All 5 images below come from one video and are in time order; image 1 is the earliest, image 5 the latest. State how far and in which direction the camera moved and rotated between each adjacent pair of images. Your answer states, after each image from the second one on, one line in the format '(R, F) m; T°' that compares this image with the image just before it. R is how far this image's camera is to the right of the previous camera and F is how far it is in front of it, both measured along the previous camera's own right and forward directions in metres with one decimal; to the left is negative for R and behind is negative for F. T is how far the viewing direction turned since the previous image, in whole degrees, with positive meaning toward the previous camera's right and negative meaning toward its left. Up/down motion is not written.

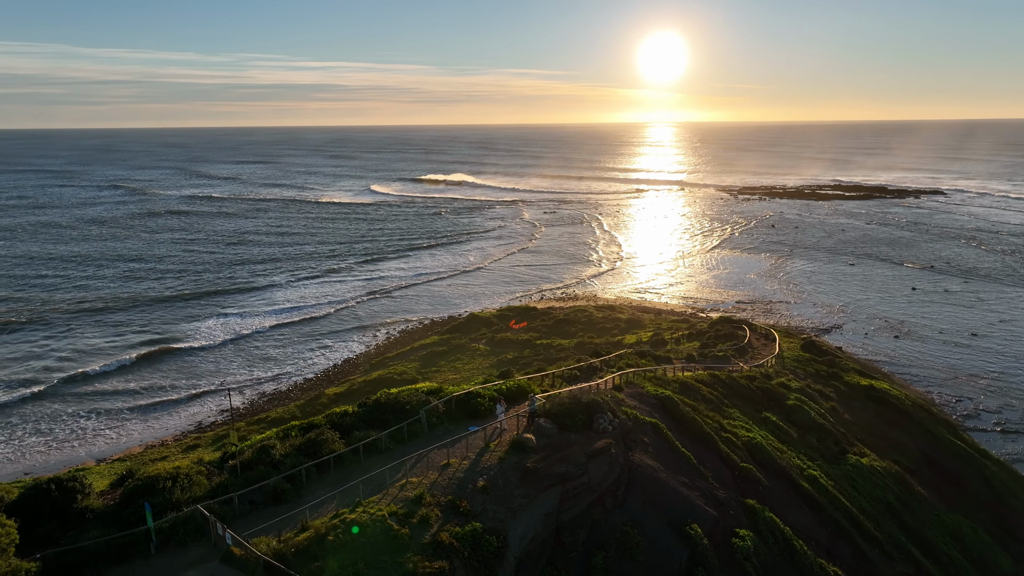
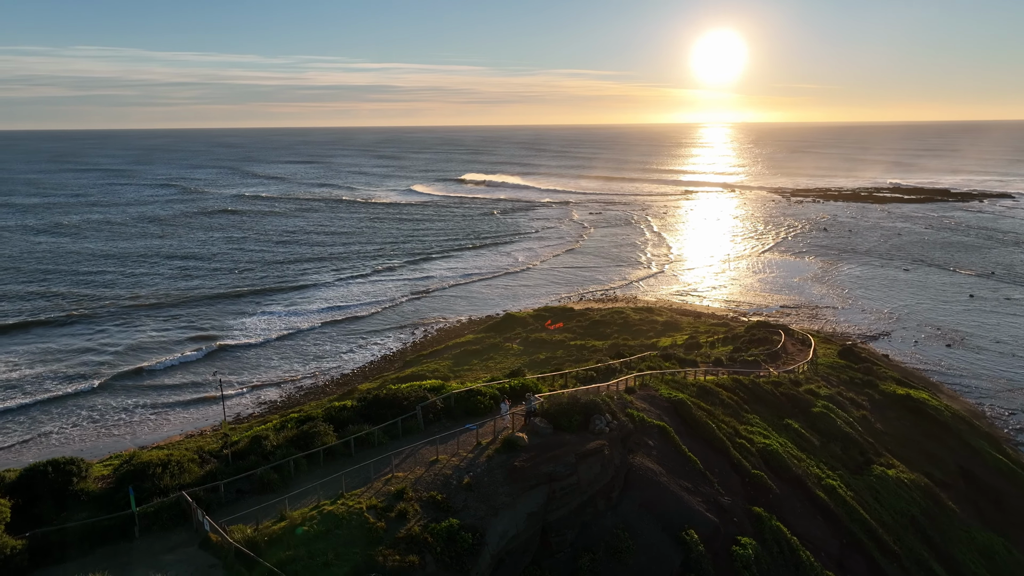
(+0.7, 0.0) m; -4°
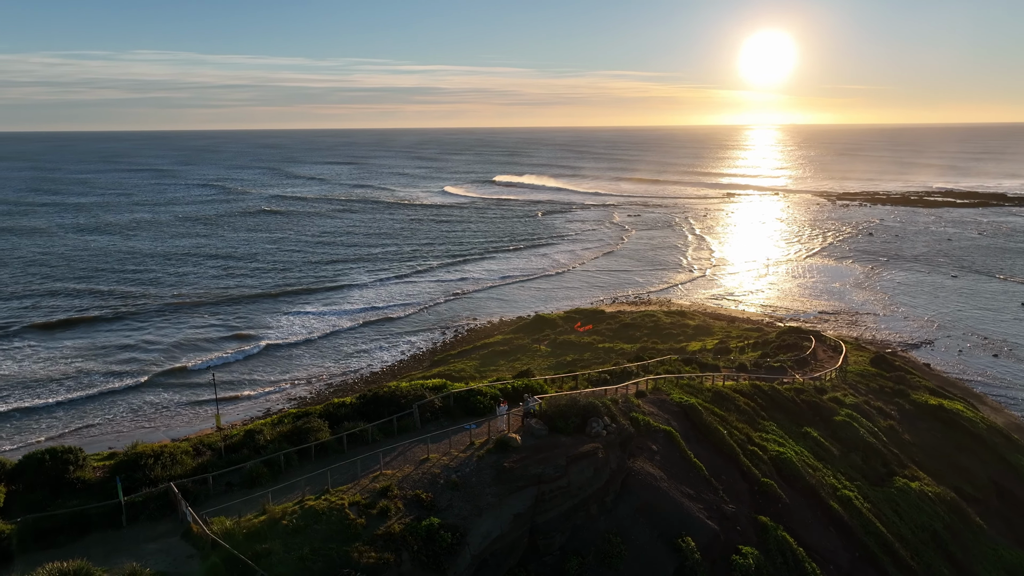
(+0.6, +0.1) m; -3°
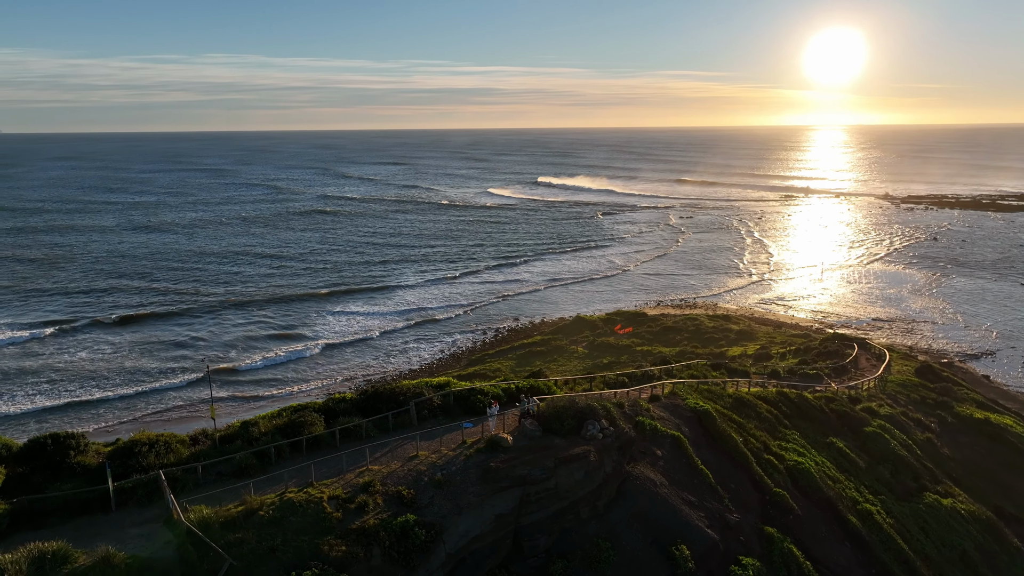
(+0.8, +0.1) m; -4°
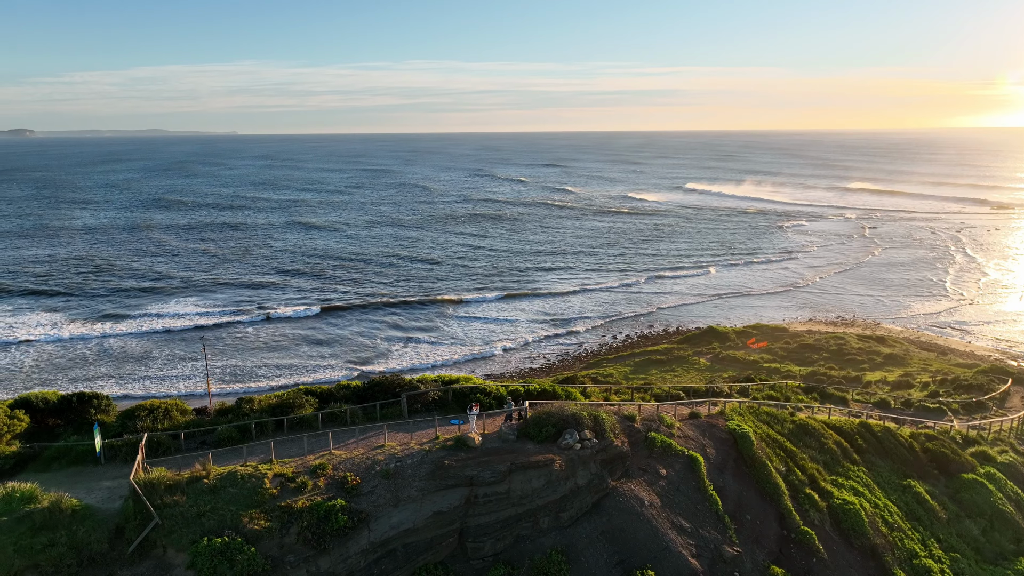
(+2.6, +0.4) m; -14°
